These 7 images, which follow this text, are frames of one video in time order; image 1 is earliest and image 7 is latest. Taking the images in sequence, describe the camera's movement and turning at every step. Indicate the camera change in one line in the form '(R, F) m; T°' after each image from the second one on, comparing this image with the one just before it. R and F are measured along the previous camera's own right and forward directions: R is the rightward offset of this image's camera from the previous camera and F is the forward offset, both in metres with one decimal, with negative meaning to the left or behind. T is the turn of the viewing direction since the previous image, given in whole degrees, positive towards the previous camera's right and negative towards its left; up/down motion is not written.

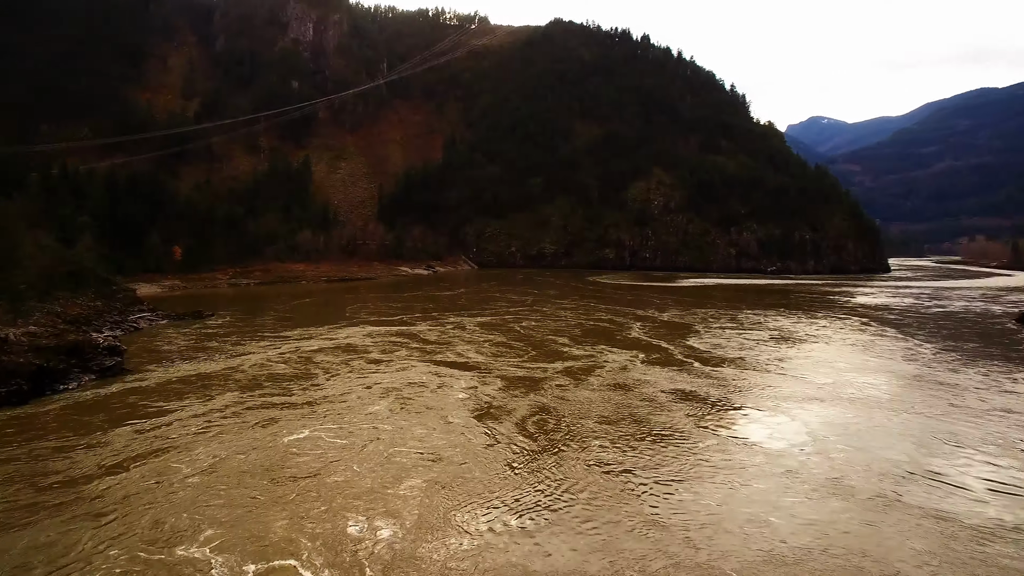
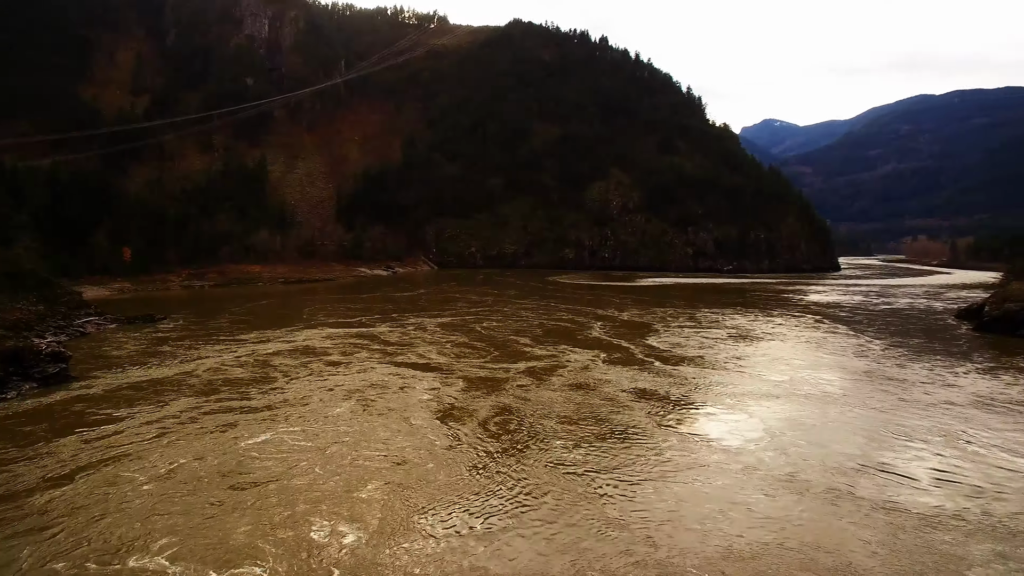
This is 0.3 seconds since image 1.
(+0.1, +0.4) m; +4°
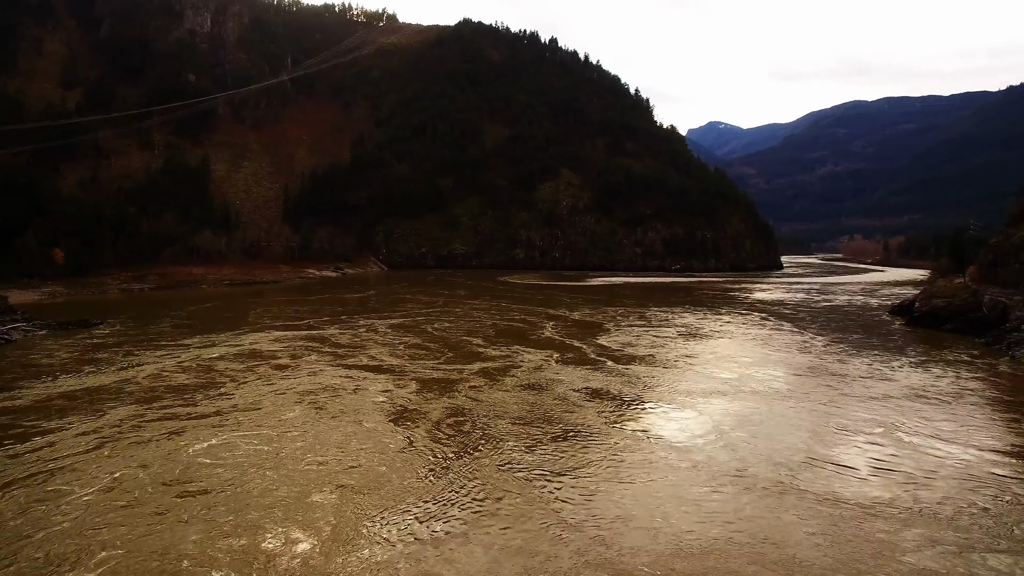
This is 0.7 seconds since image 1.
(+0.1, +0.5) m; +5°
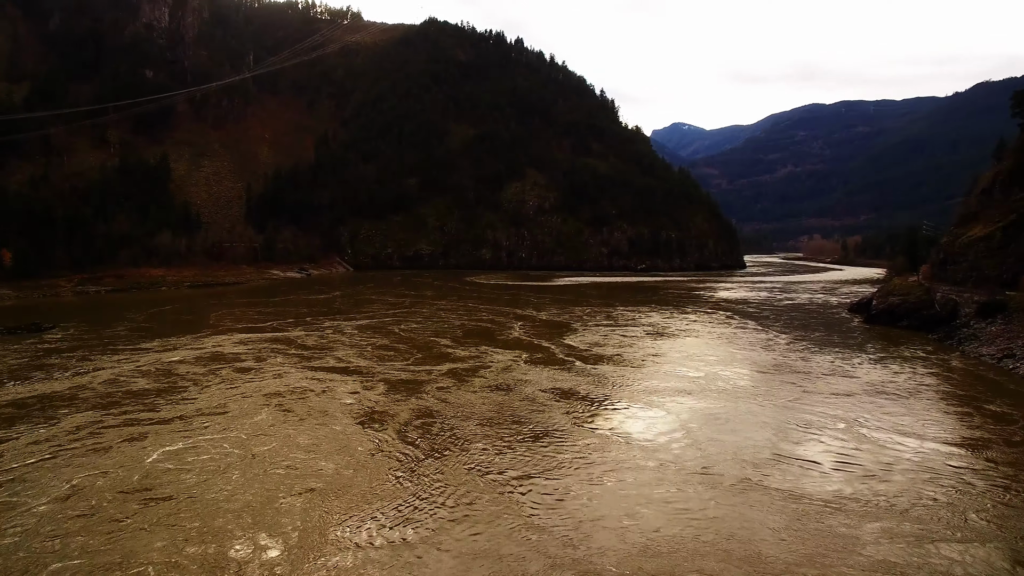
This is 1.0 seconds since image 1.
(0.0, +0.4) m; +4°
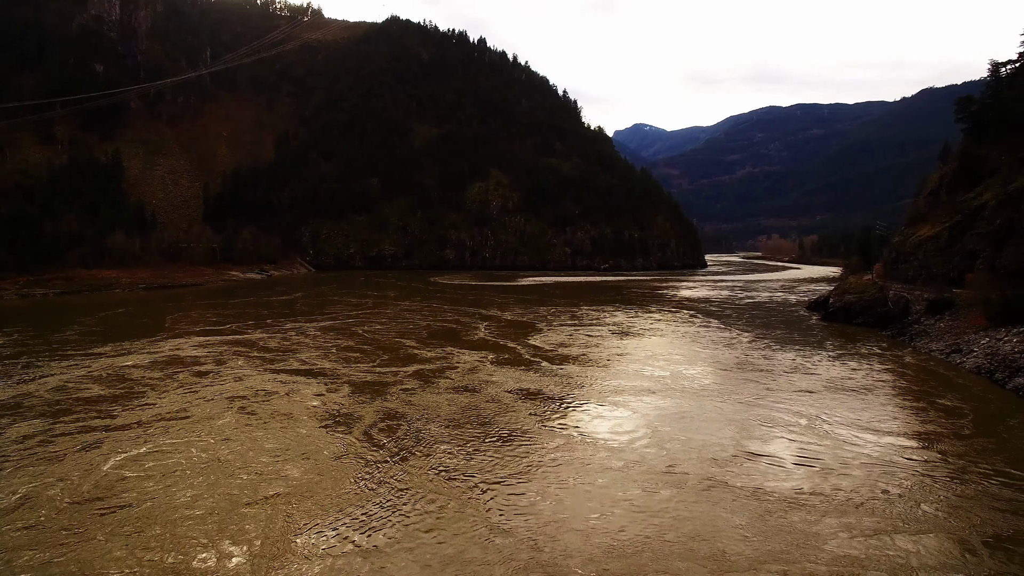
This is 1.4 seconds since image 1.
(0.0, +0.4) m; +4°
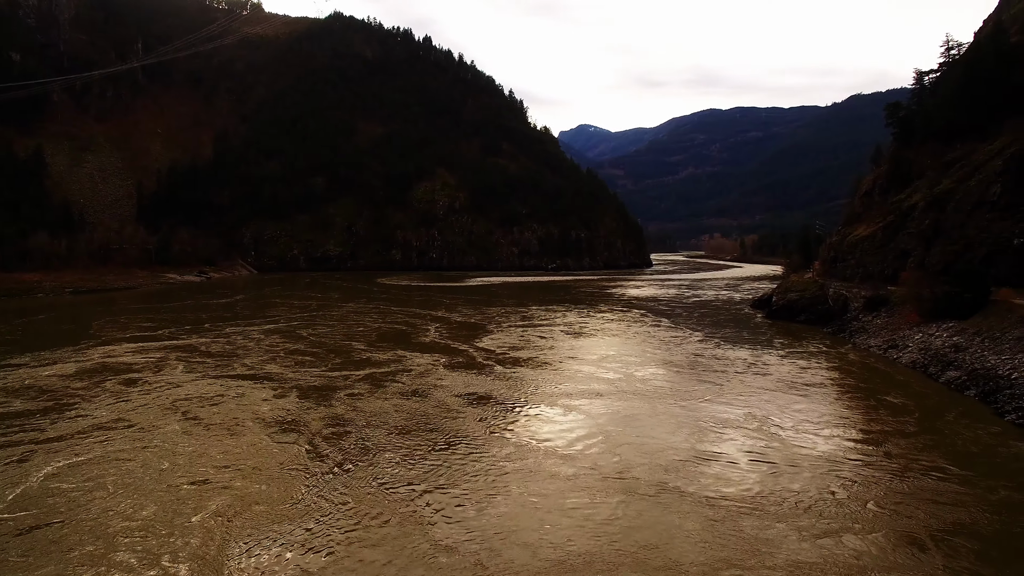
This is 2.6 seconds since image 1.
(0.0, +0.7) m; +6°
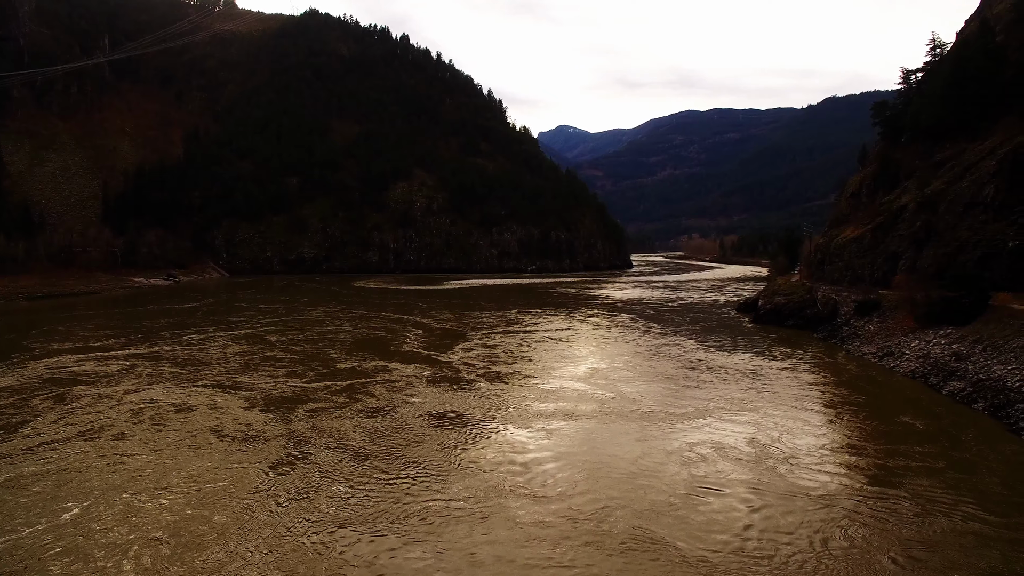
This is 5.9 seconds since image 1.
(0.0, +1.1) m; +2°
